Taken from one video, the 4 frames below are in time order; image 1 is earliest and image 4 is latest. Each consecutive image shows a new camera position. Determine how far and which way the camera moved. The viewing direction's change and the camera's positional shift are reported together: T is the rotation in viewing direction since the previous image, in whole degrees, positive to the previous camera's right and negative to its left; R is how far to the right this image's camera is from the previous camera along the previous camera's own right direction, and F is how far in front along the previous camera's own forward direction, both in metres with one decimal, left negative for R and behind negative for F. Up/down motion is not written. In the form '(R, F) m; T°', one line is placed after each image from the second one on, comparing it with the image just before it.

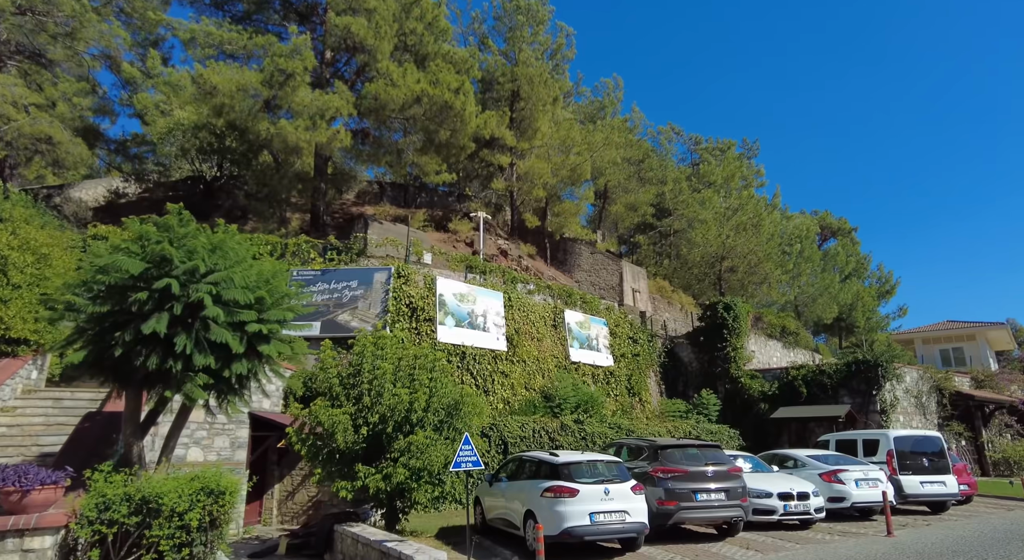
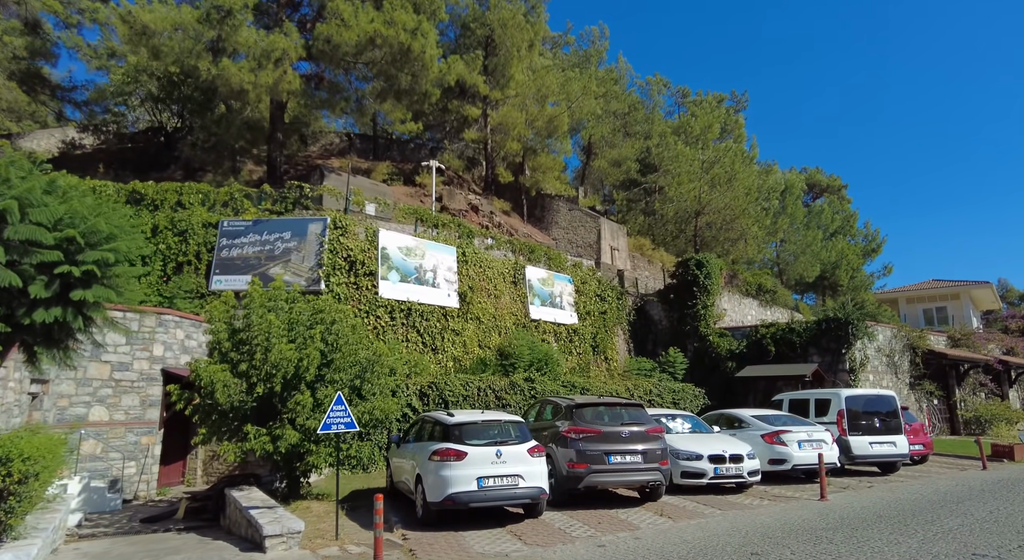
(+1.3, +0.8) m; 0°
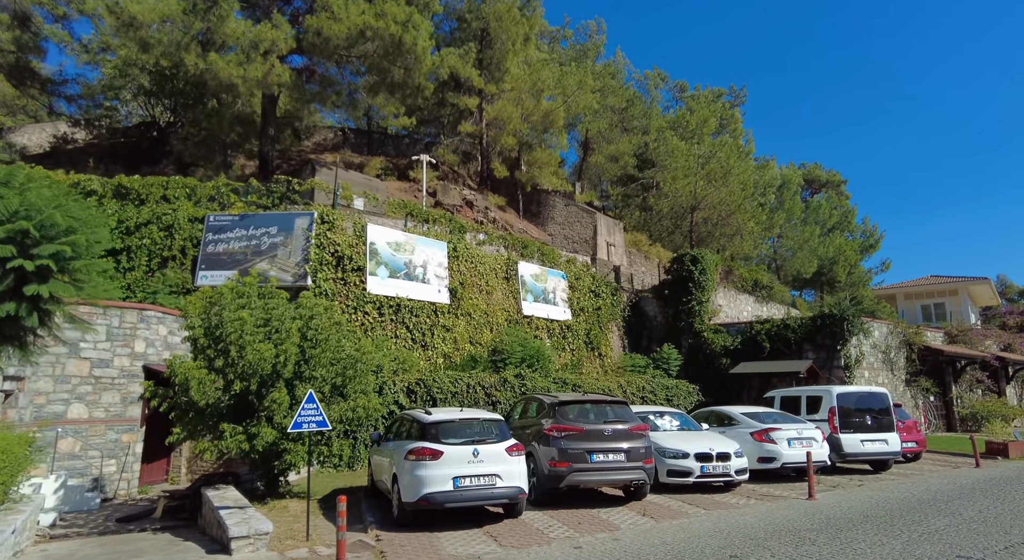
(+0.3, +0.2) m; 0°
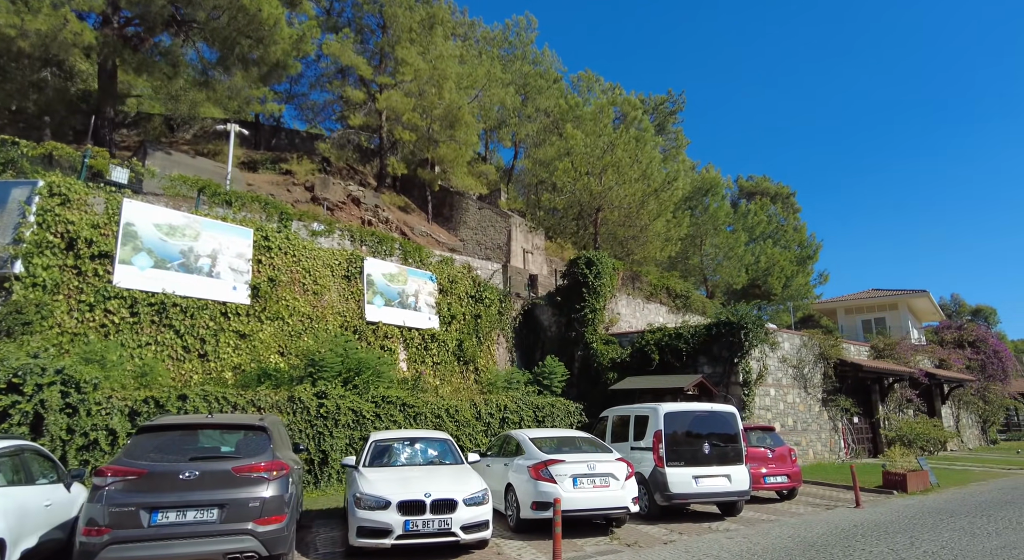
(+3.8, +2.7) m; +2°
